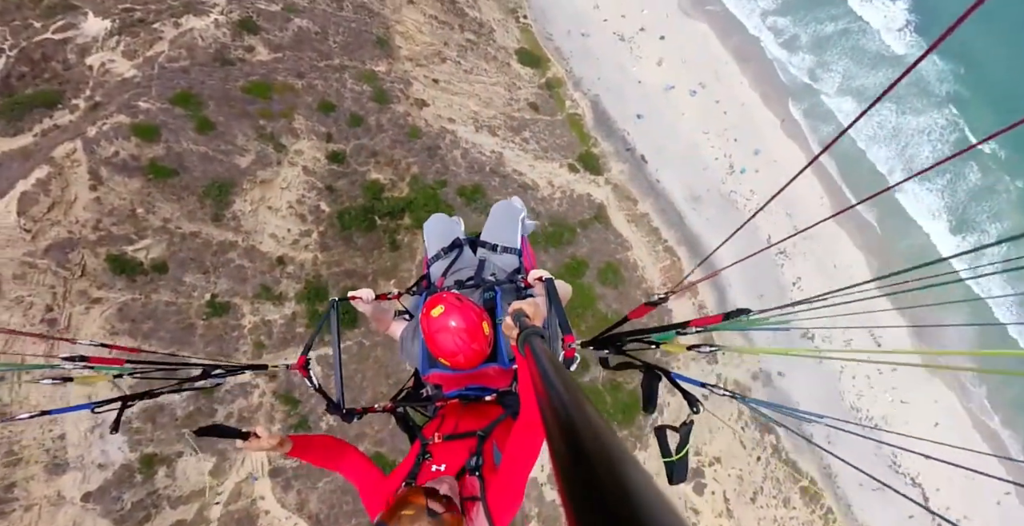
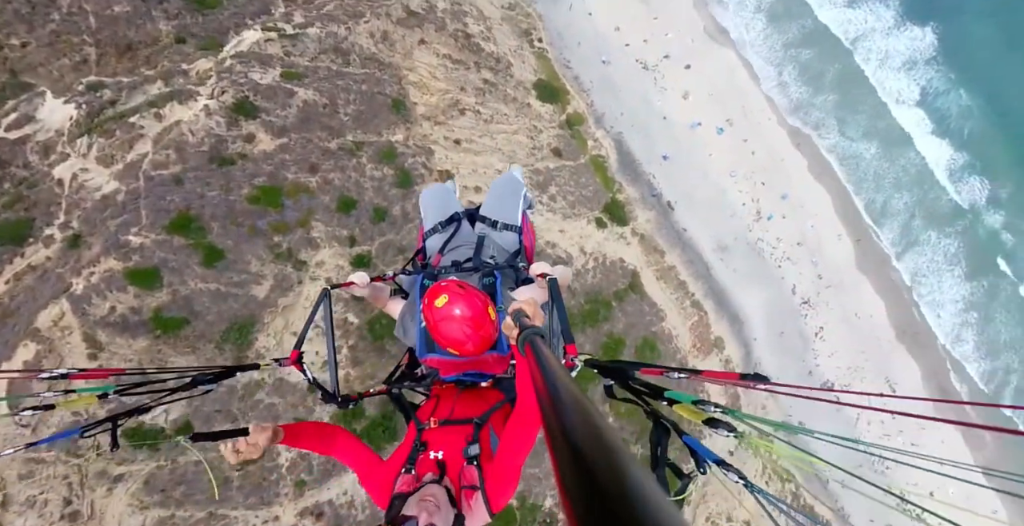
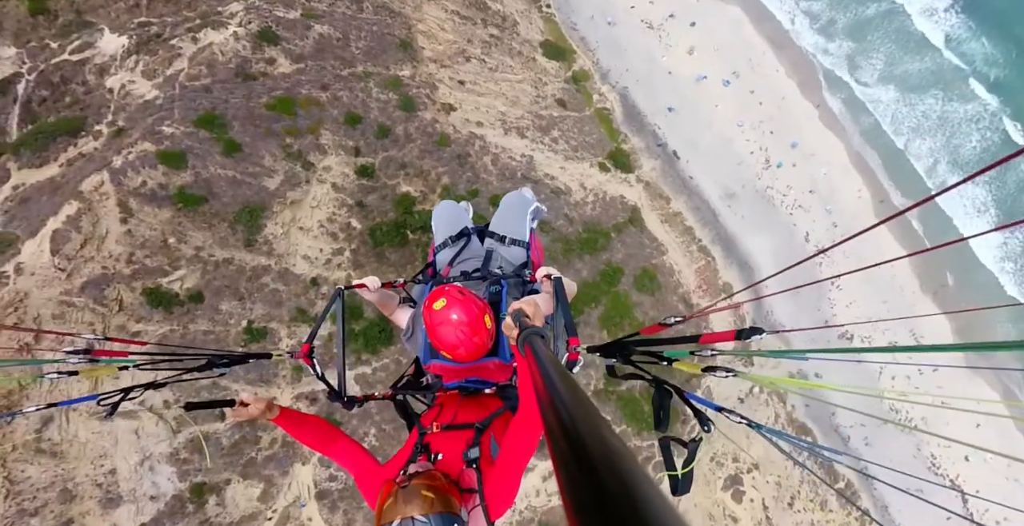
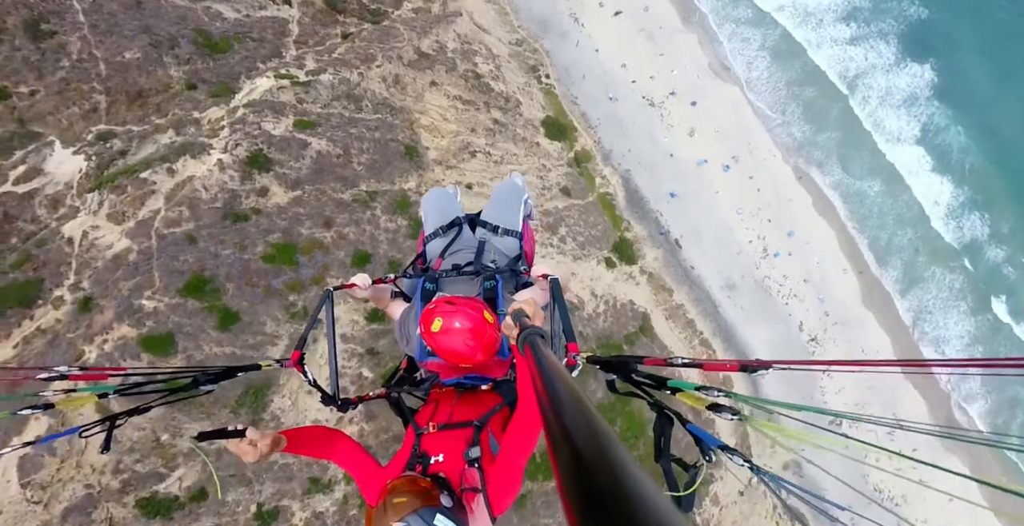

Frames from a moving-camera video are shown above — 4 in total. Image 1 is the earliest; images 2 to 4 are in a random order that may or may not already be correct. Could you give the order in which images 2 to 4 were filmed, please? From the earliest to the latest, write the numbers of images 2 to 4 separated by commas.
3, 2, 4
